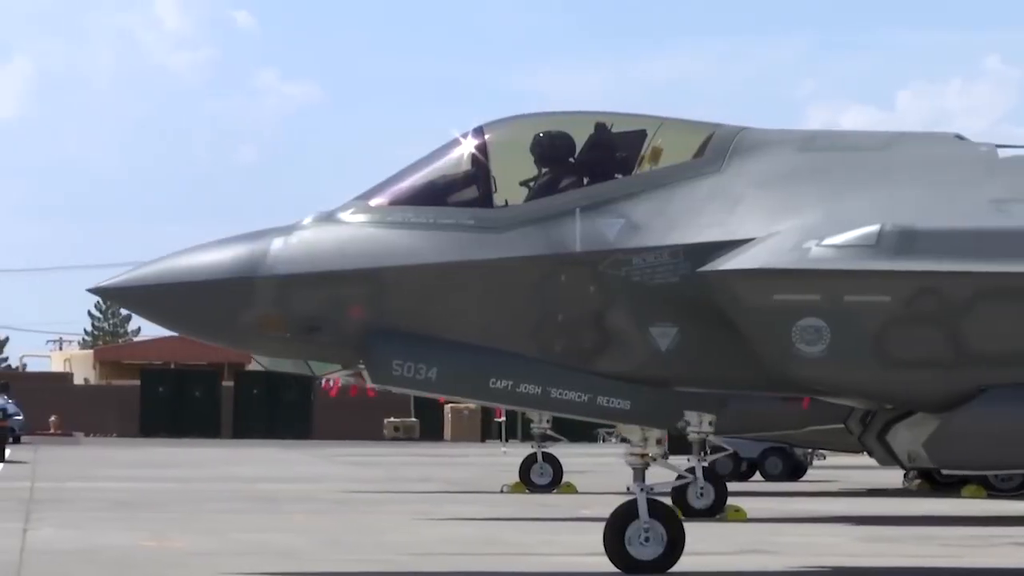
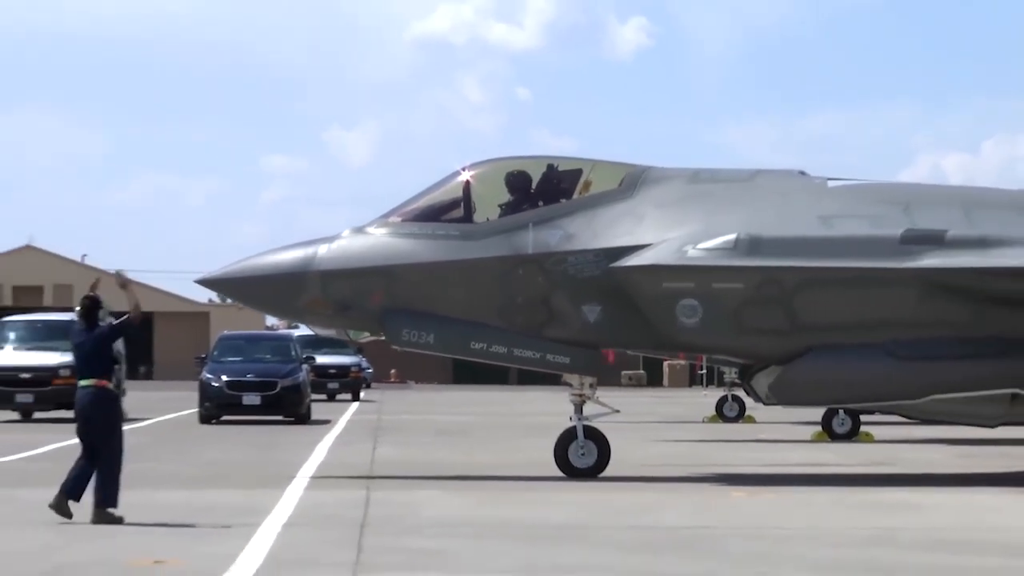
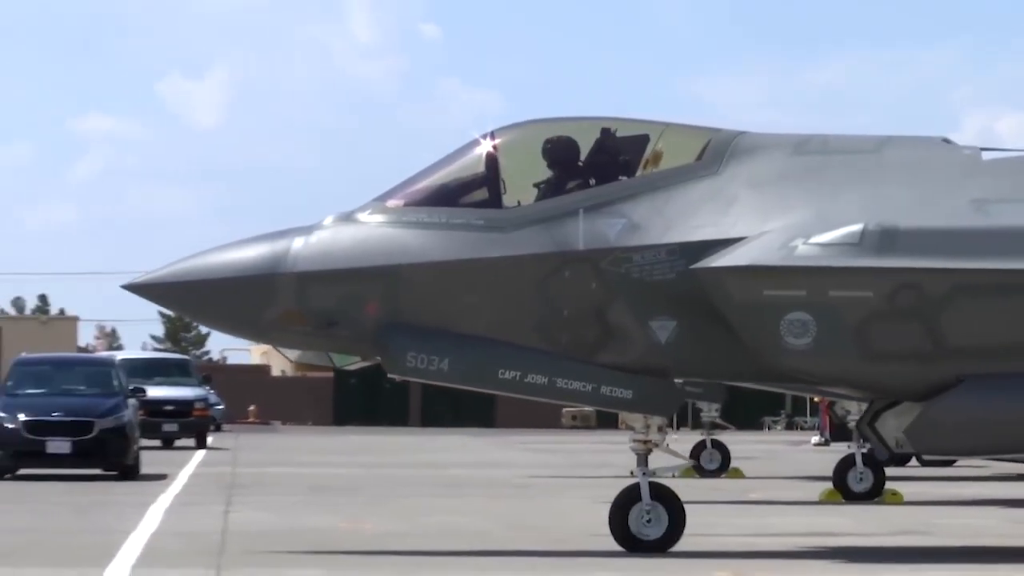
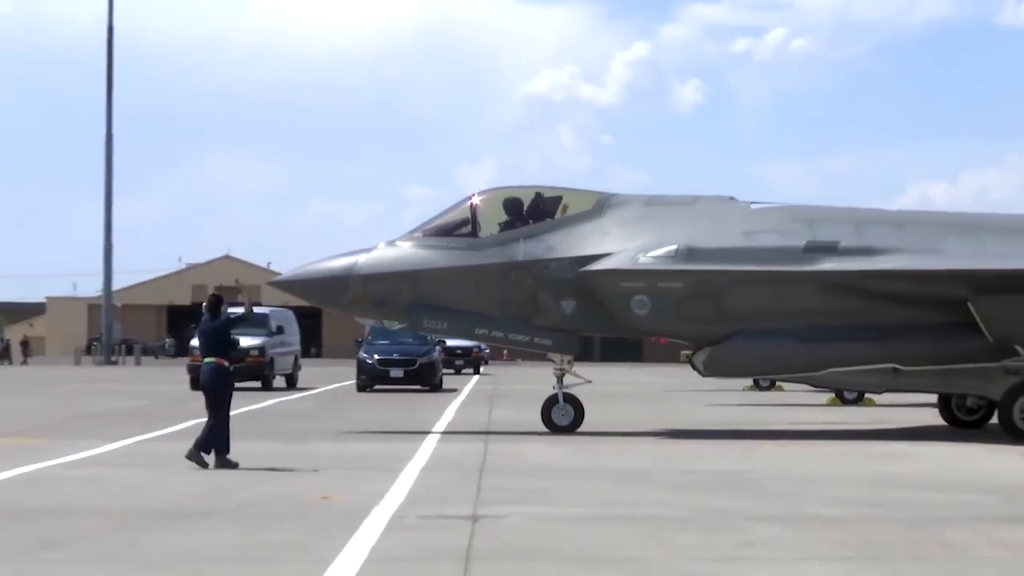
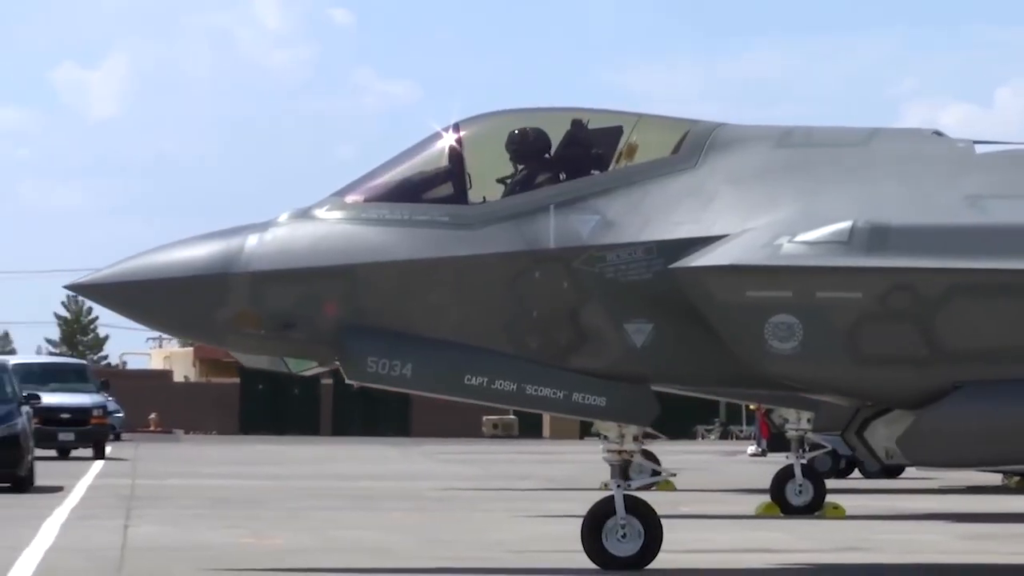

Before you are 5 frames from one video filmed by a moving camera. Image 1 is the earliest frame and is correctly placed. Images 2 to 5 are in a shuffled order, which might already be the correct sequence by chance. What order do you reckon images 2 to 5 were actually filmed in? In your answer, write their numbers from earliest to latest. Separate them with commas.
5, 3, 2, 4
